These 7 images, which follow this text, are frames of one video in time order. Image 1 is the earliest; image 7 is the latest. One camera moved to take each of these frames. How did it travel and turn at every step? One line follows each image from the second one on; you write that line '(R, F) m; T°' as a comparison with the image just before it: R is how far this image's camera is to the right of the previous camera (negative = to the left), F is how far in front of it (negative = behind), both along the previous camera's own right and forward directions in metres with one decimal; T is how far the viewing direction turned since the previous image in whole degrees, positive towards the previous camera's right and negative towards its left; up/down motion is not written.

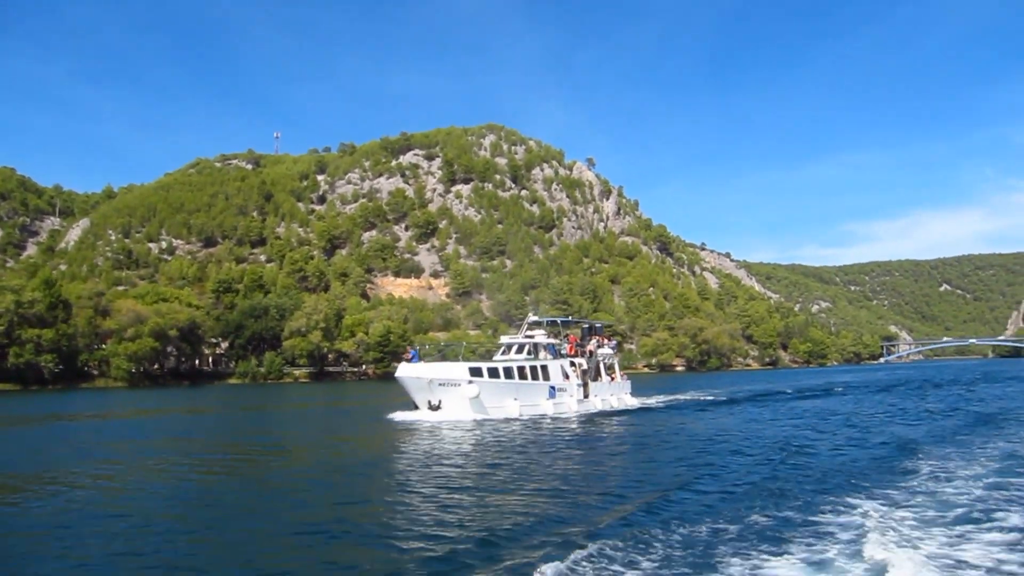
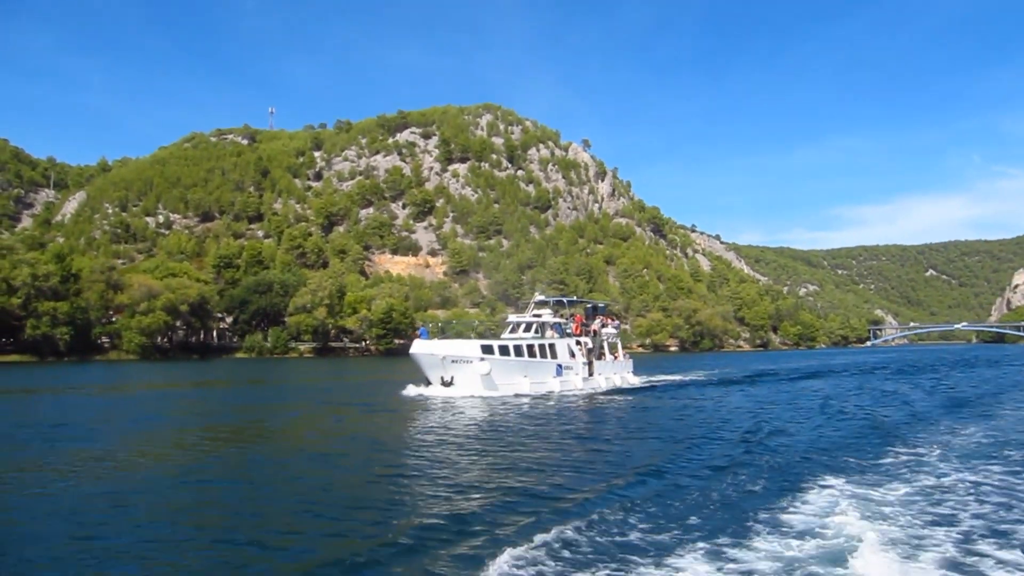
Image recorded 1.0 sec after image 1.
(-0.9, -1.3) m; +1°
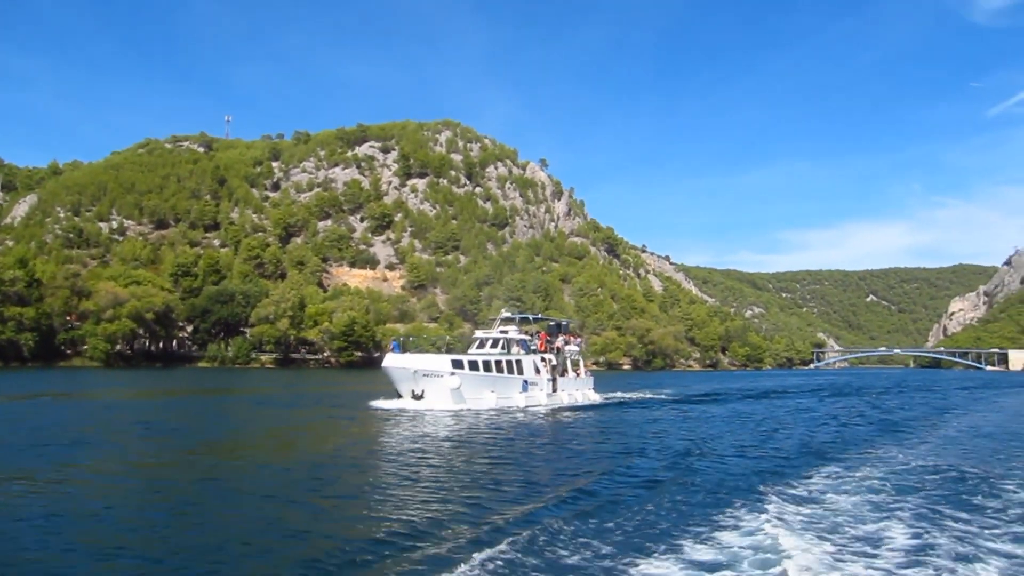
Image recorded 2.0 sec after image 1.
(-0.9, -1.3) m; +3°
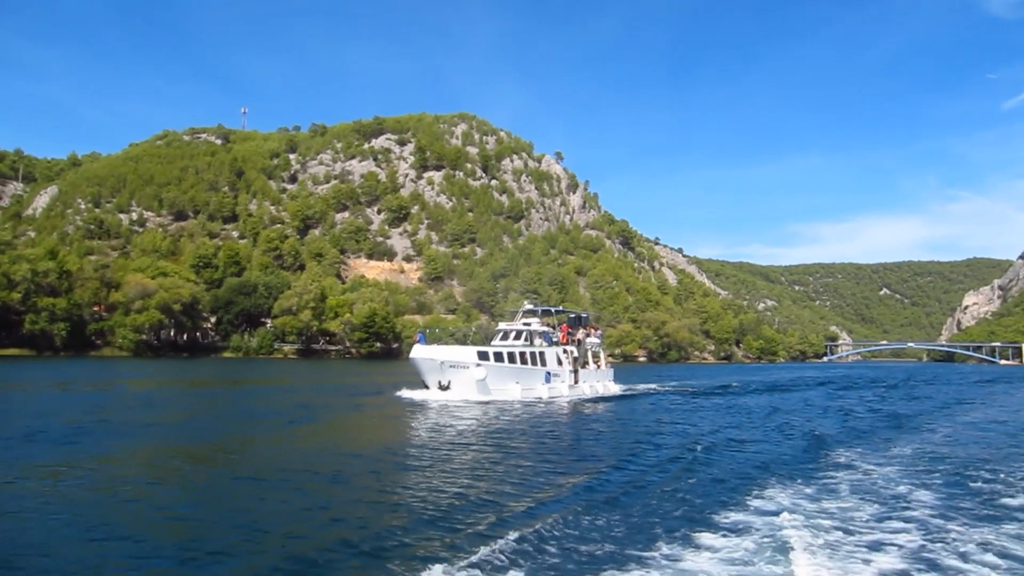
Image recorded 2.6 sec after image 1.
(-0.6, -0.8) m; -1°
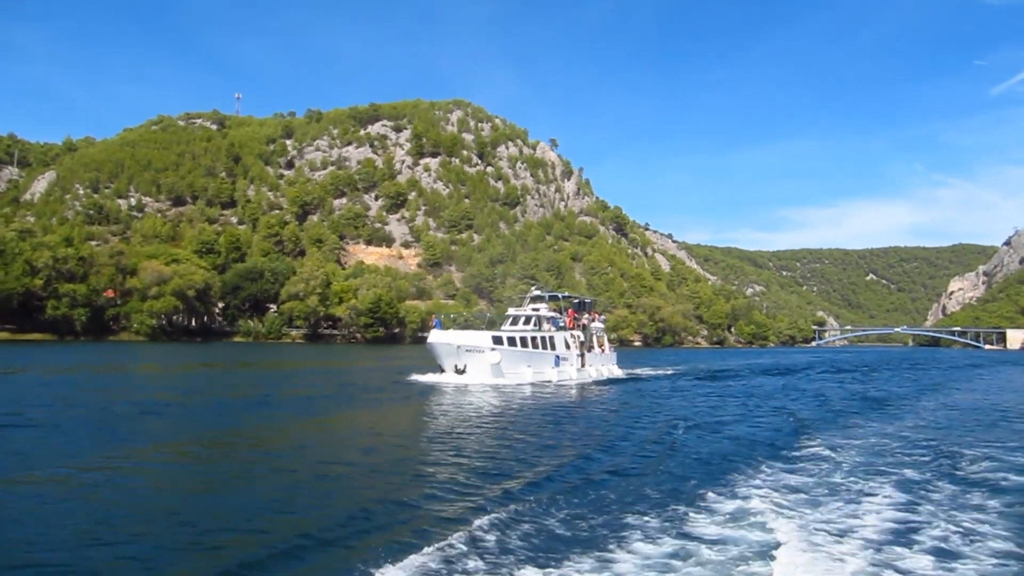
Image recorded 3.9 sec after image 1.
(-1.1, -1.7) m; +1°
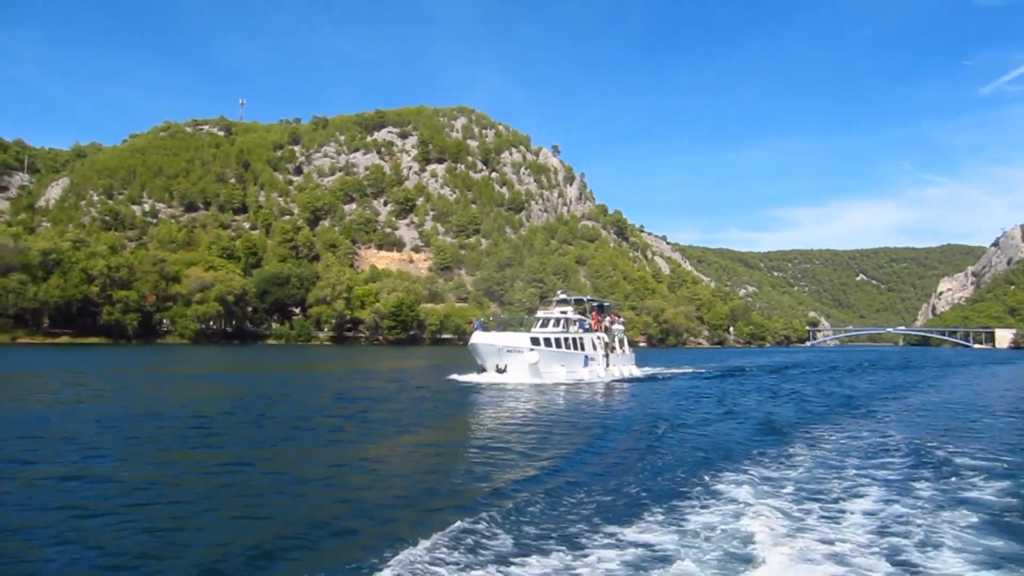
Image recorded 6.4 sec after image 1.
(-2.1, -3.4) m; +1°
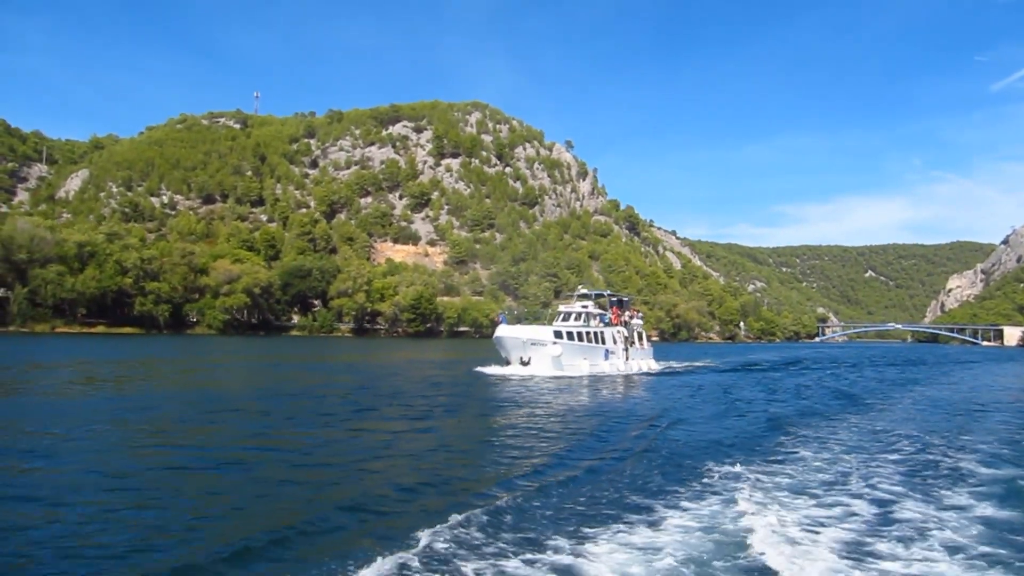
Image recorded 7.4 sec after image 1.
(-0.8, -1.4) m; 0°
